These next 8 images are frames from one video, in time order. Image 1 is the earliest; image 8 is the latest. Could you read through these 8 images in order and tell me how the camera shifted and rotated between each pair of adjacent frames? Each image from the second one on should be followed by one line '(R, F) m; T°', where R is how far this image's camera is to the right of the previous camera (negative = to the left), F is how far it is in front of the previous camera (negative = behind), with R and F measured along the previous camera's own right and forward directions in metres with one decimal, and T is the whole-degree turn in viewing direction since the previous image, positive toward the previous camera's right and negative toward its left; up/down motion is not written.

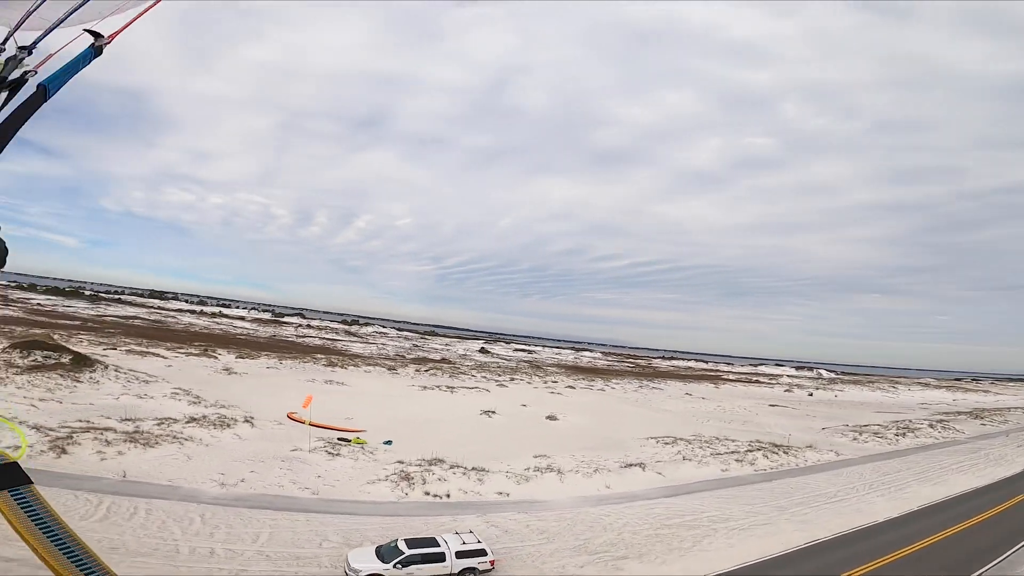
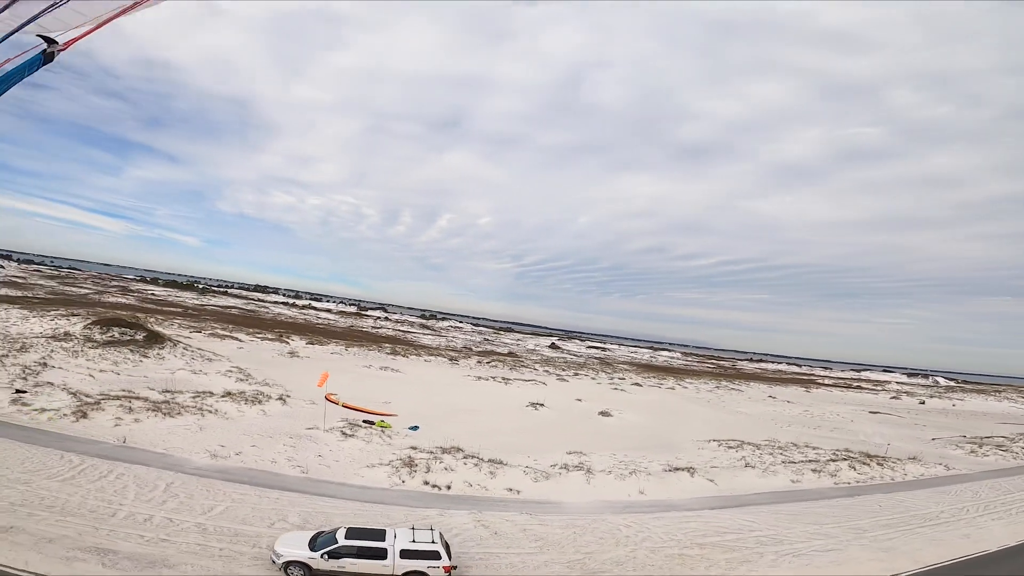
(+2.2, +2.6) m; -10°
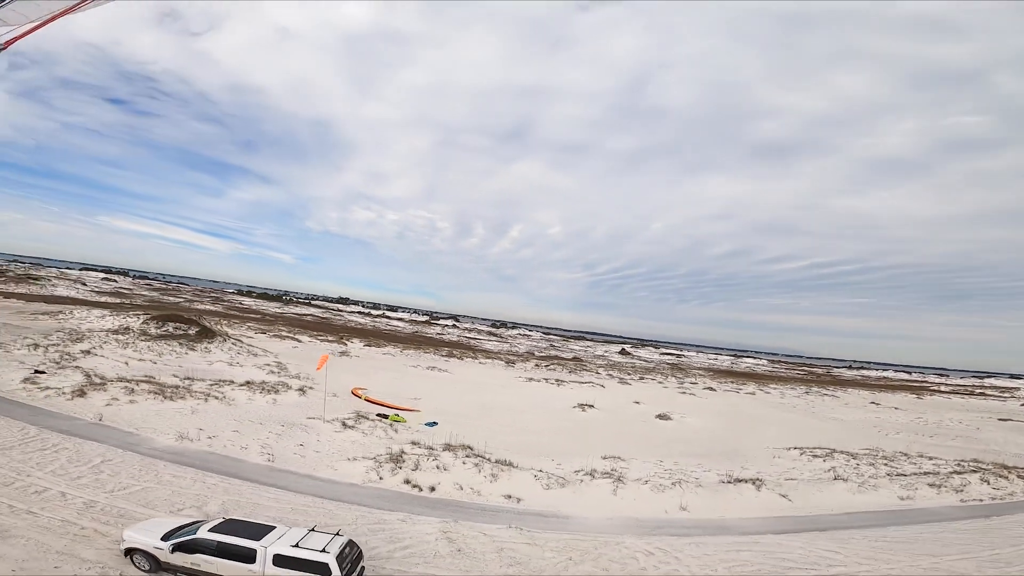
(+2.2, +3.1) m; -9°
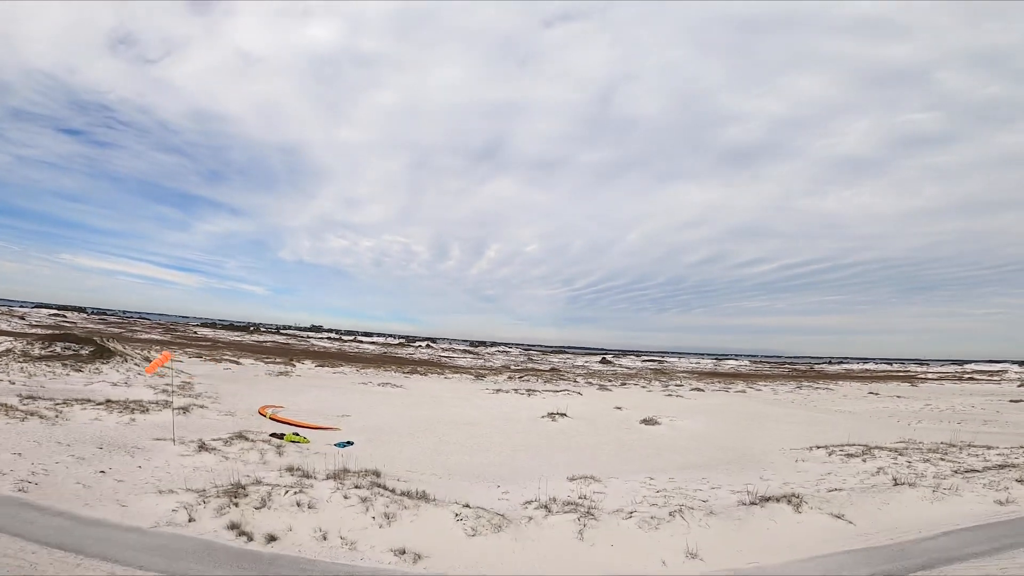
(+1.8, +5.2) m; +3°
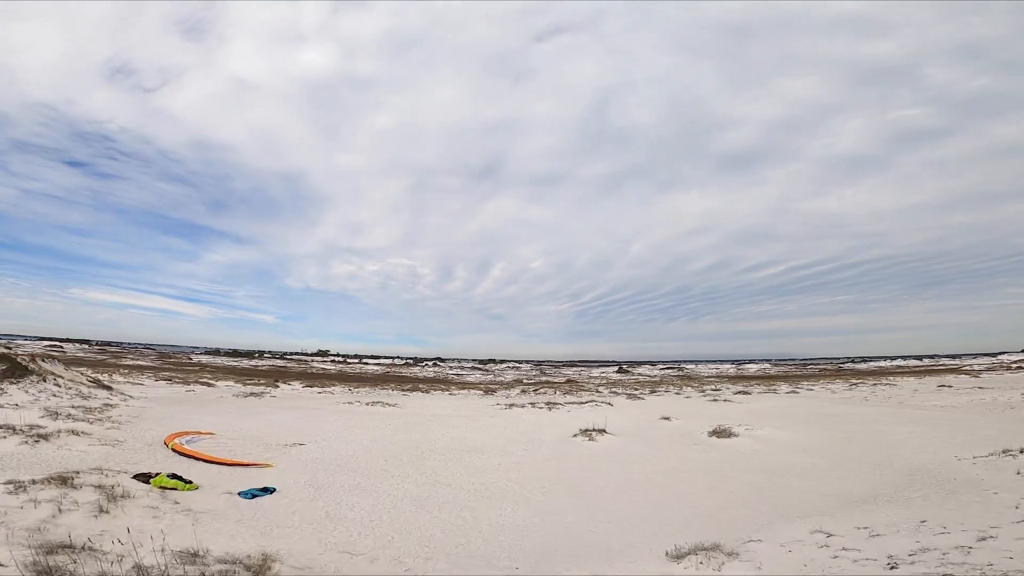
(-0.3, +6.8) m; -1°
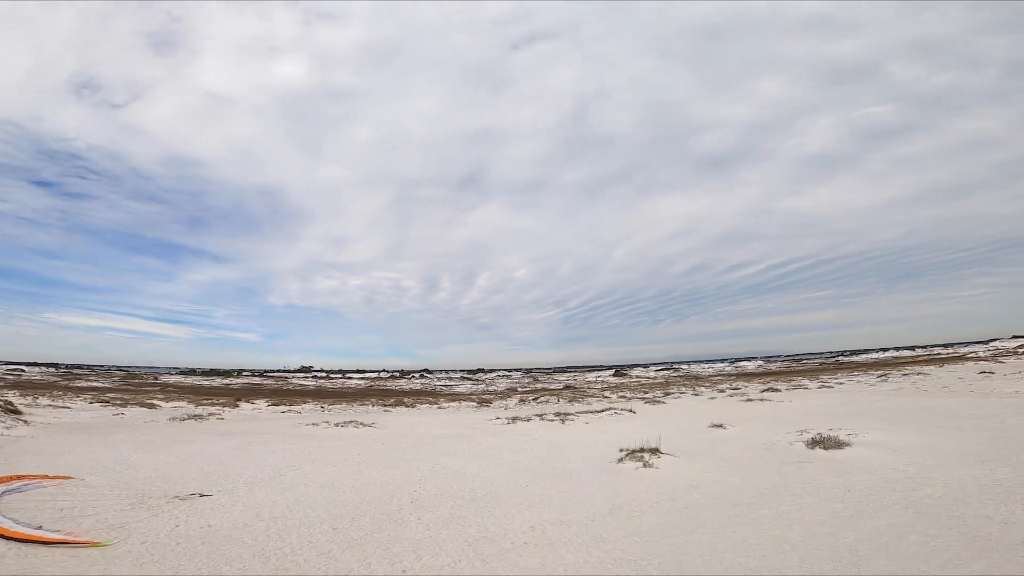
(-0.9, +6.1) m; +2°
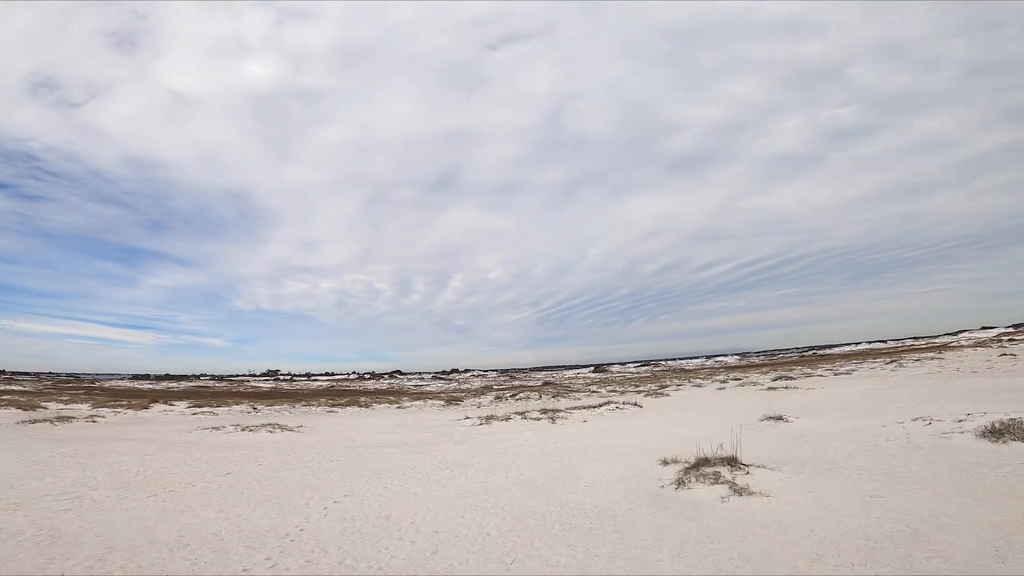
(+0.1, +6.8) m; +3°
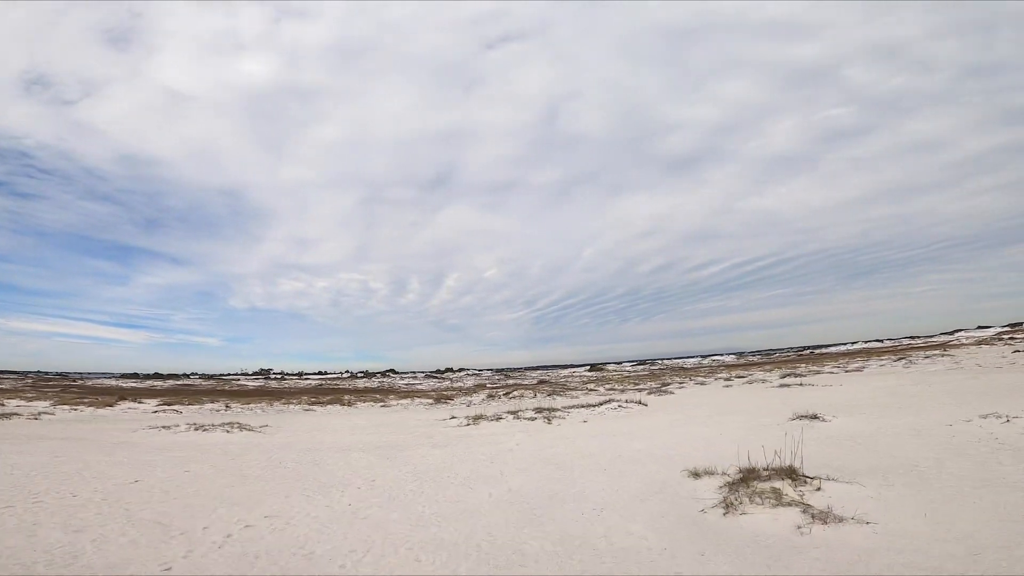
(+0.2, +2.3) m; +1°
